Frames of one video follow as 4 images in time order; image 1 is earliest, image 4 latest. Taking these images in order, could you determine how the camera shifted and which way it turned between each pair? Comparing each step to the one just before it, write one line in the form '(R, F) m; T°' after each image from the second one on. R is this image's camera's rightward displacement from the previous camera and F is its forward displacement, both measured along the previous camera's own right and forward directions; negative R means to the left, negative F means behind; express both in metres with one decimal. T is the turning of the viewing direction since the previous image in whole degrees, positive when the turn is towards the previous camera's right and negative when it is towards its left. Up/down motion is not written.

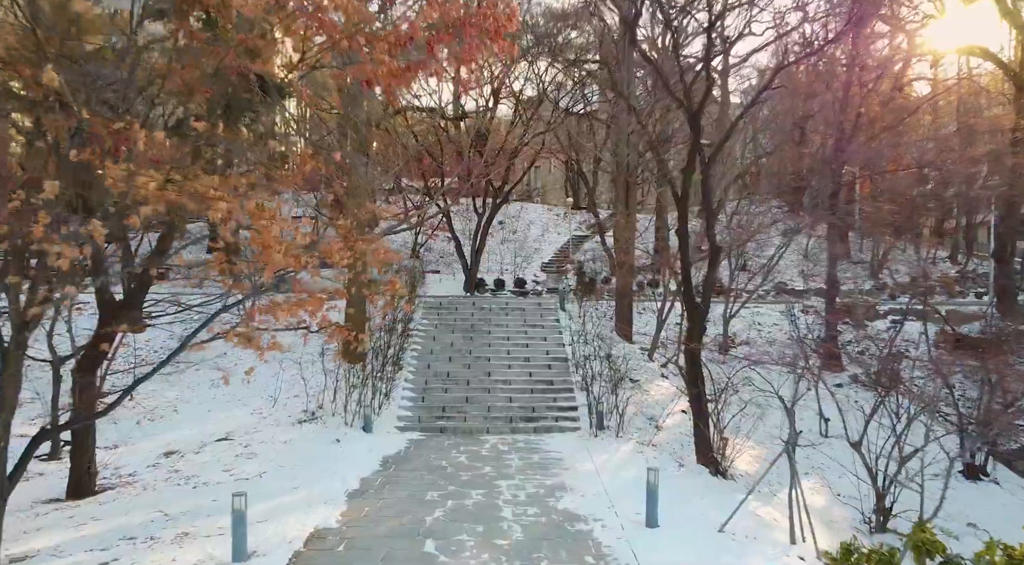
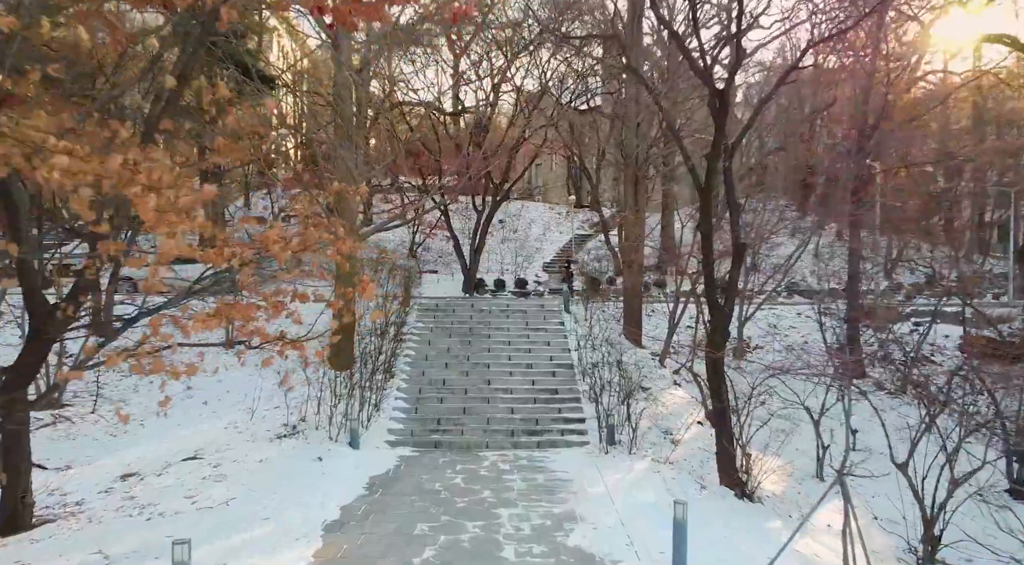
(0.0, +1.1) m; 0°
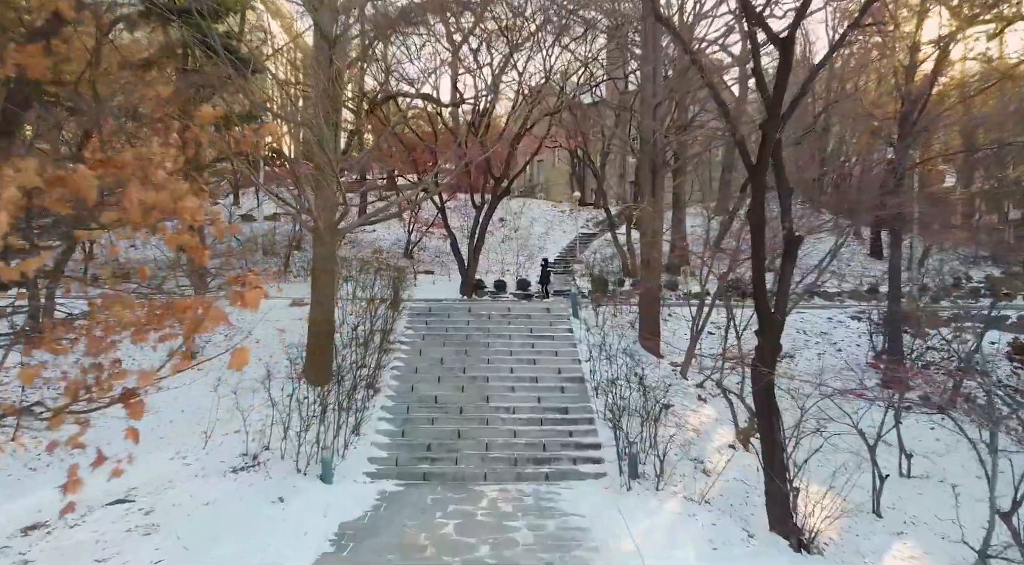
(0.0, +1.7) m; 0°
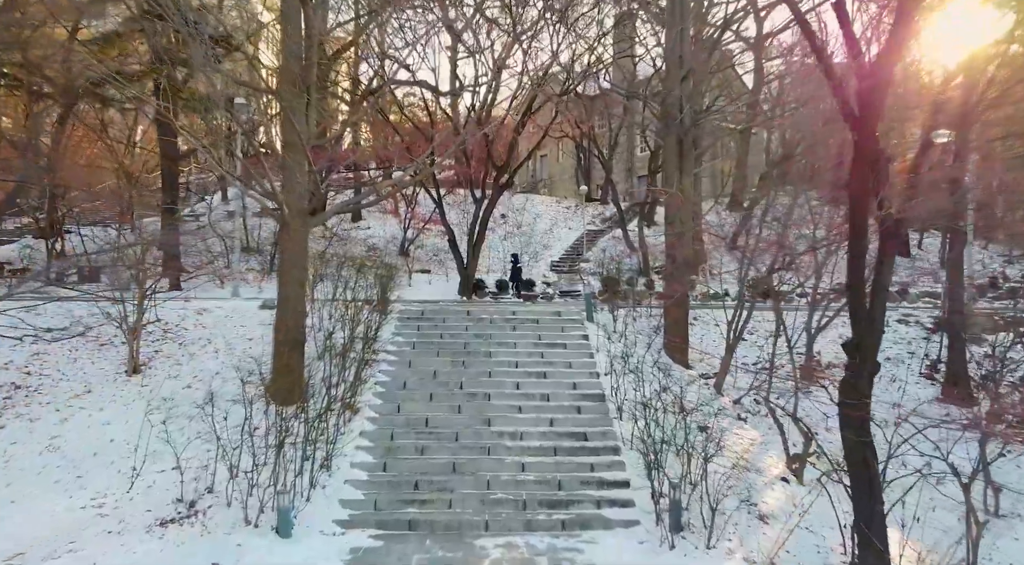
(-0.1, +1.9) m; 0°
